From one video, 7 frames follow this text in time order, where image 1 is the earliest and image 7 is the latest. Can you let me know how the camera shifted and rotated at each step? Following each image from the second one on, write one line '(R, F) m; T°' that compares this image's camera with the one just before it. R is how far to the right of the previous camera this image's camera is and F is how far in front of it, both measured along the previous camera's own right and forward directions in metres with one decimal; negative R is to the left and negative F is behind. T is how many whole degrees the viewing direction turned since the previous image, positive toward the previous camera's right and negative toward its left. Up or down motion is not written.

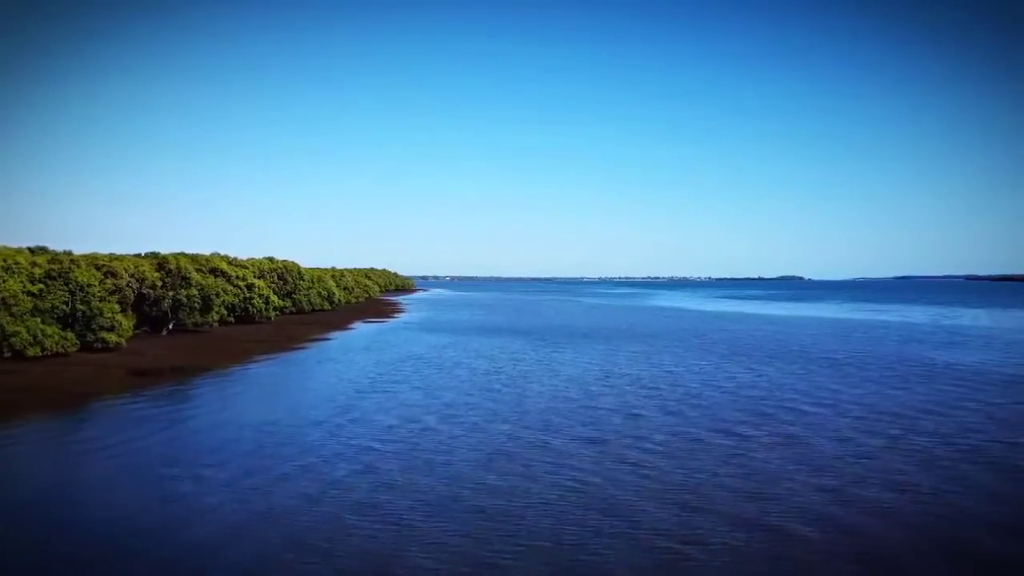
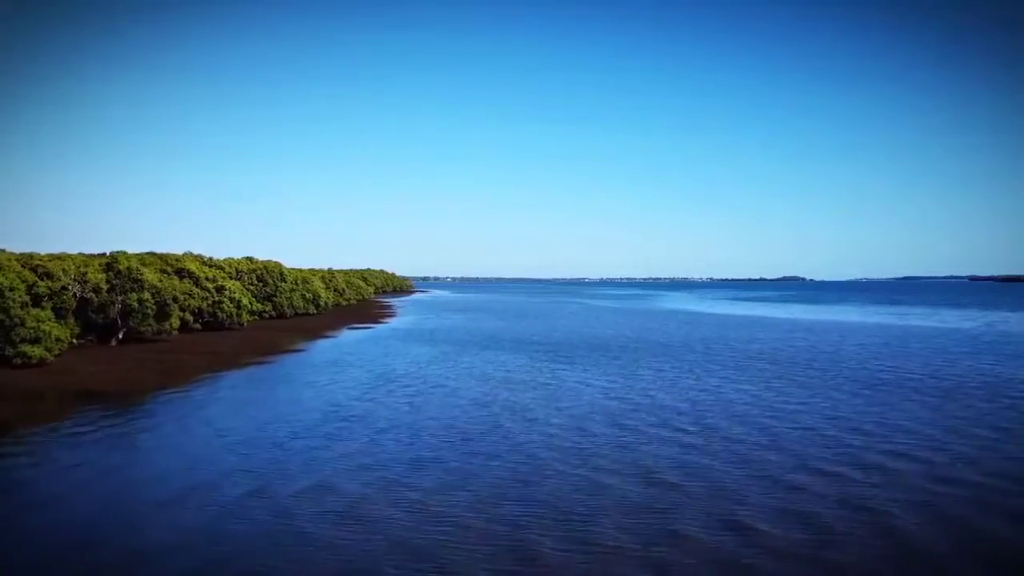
(+0.1, +4.4) m; 0°
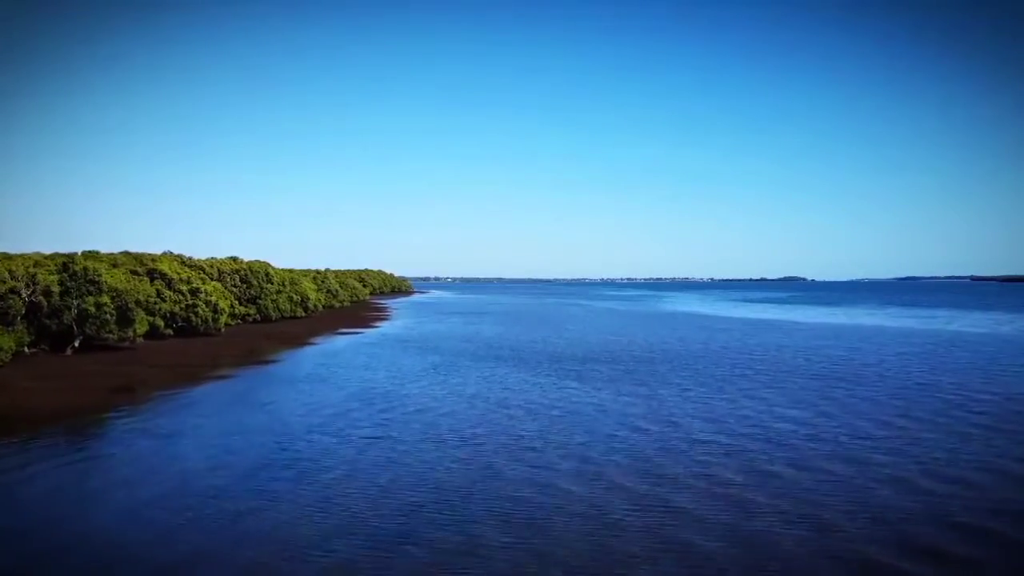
(0.0, +3.1) m; 0°
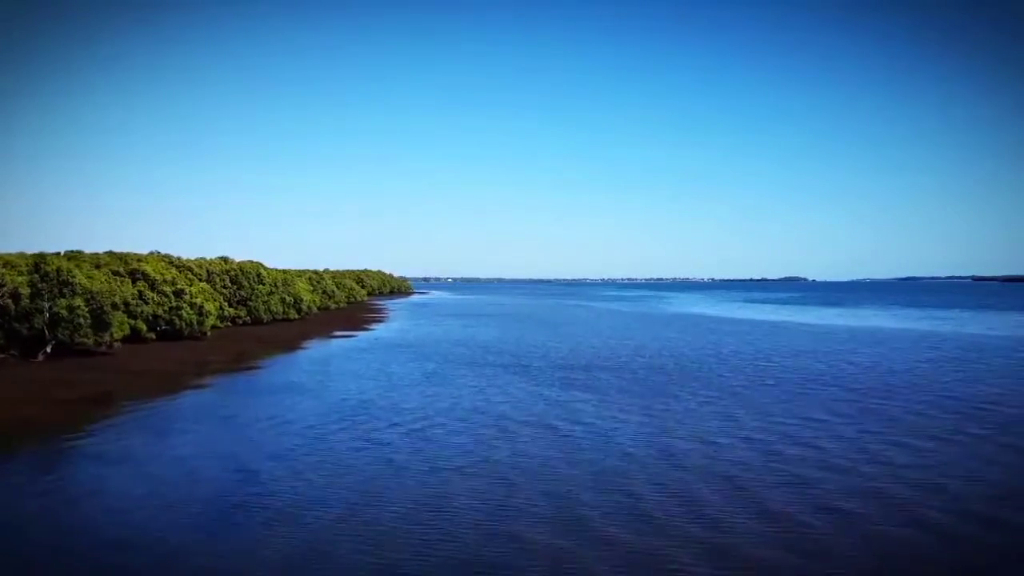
(0.0, +1.6) m; 0°
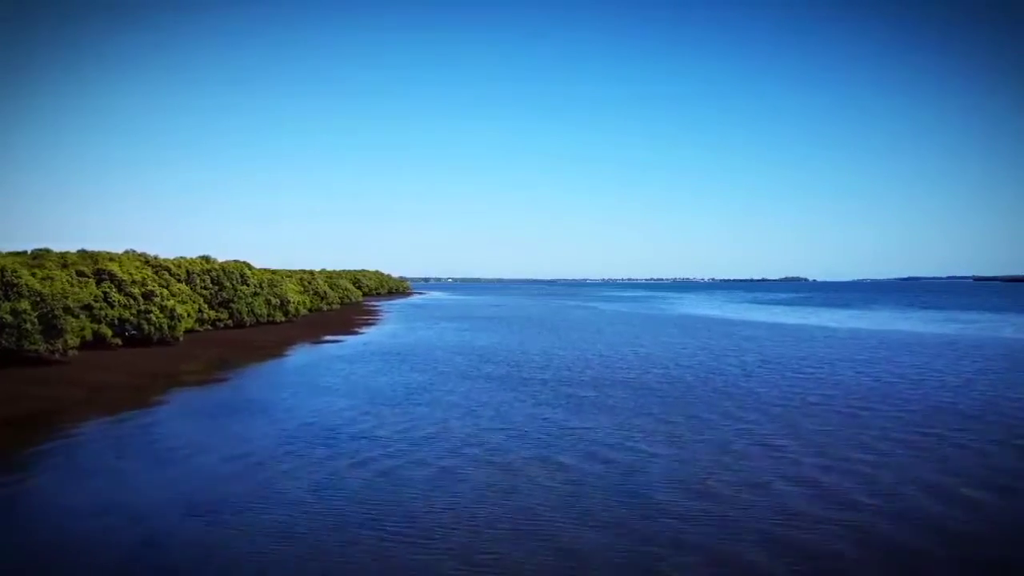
(0.0, +2.8) m; 0°
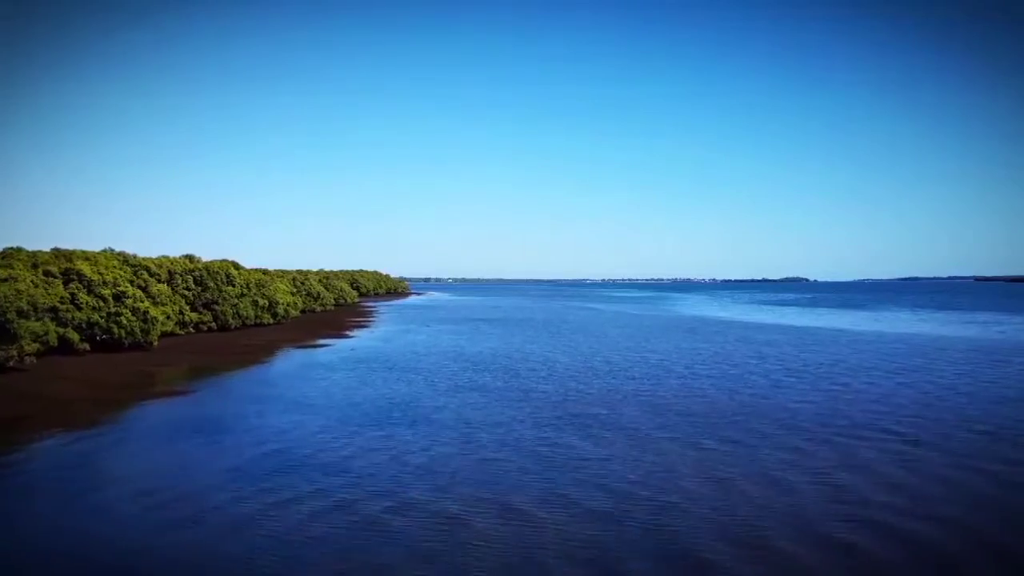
(0.0, +2.3) m; 0°
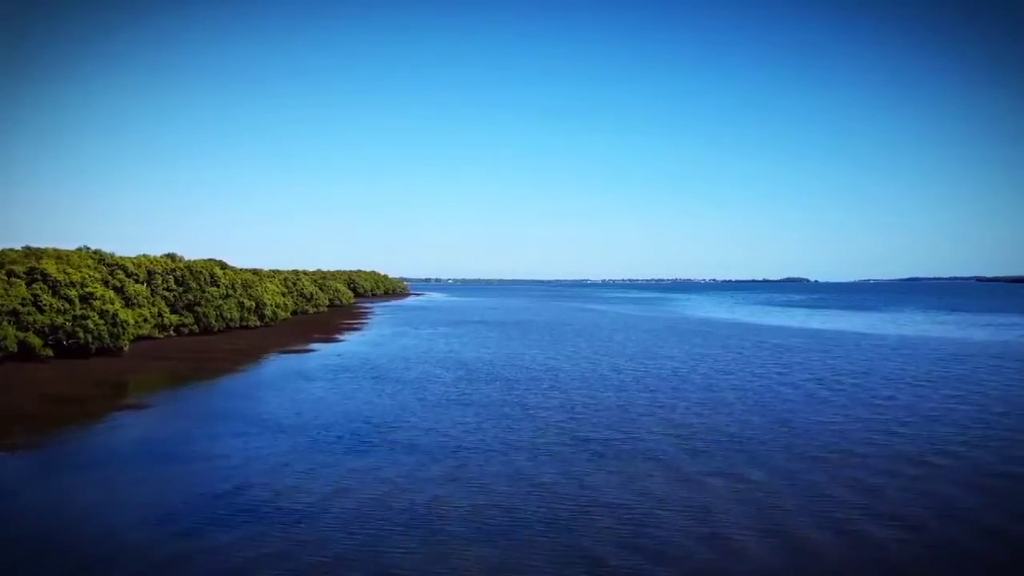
(0.0, +2.2) m; 0°
